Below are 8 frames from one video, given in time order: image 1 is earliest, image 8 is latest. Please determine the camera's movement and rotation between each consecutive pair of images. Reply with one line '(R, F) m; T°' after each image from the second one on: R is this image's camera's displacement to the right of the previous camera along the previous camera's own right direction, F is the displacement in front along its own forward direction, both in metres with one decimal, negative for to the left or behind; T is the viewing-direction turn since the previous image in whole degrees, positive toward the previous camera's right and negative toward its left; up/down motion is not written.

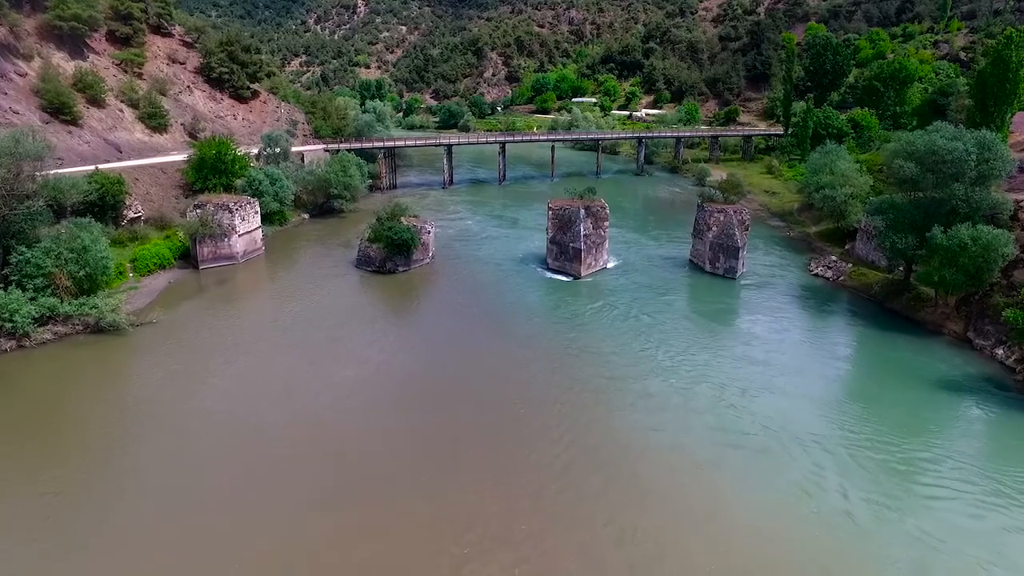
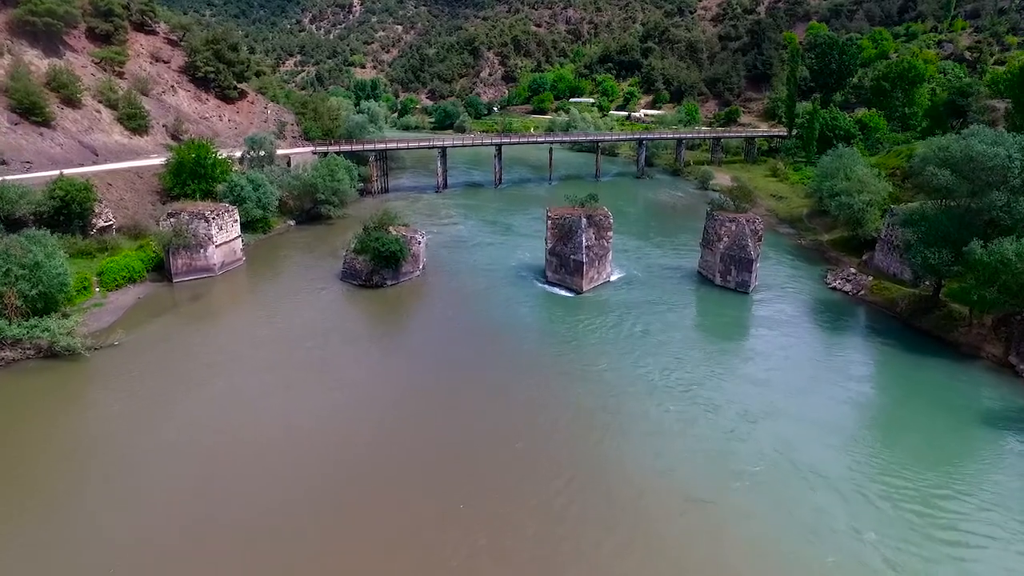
(0.0, +2.2) m; 0°
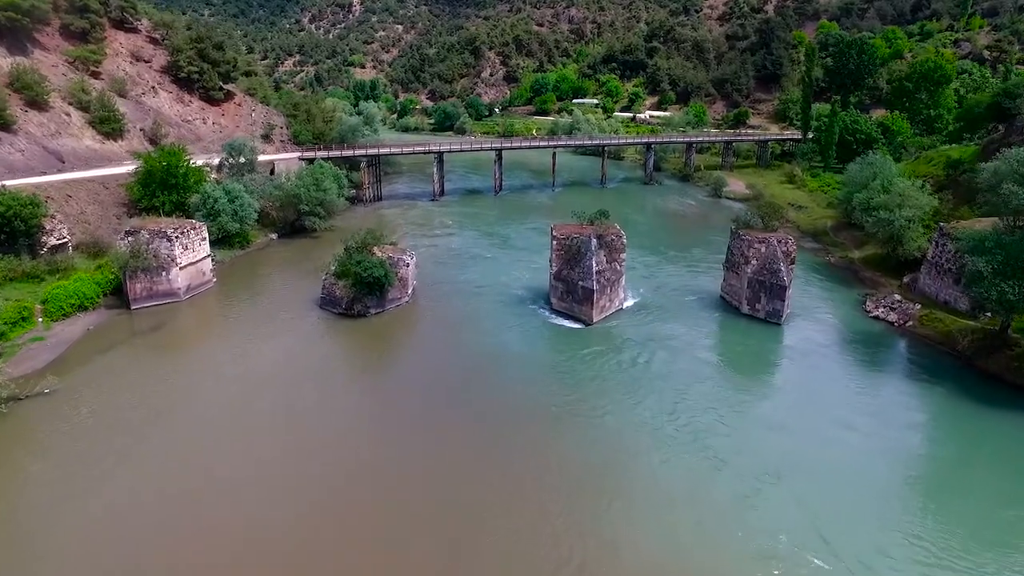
(+0.1, +3.5) m; 0°
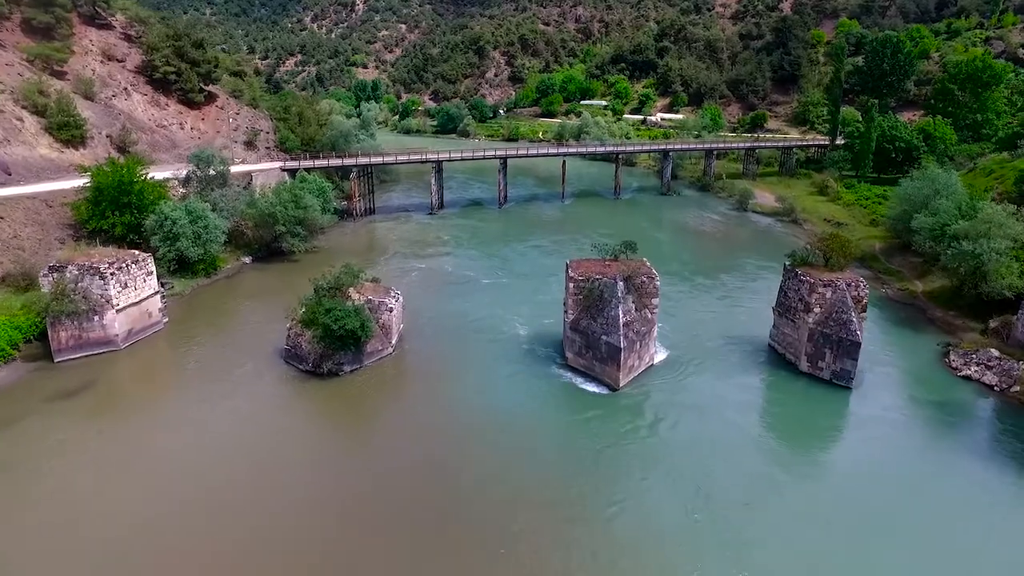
(-0.1, +5.1) m; 0°
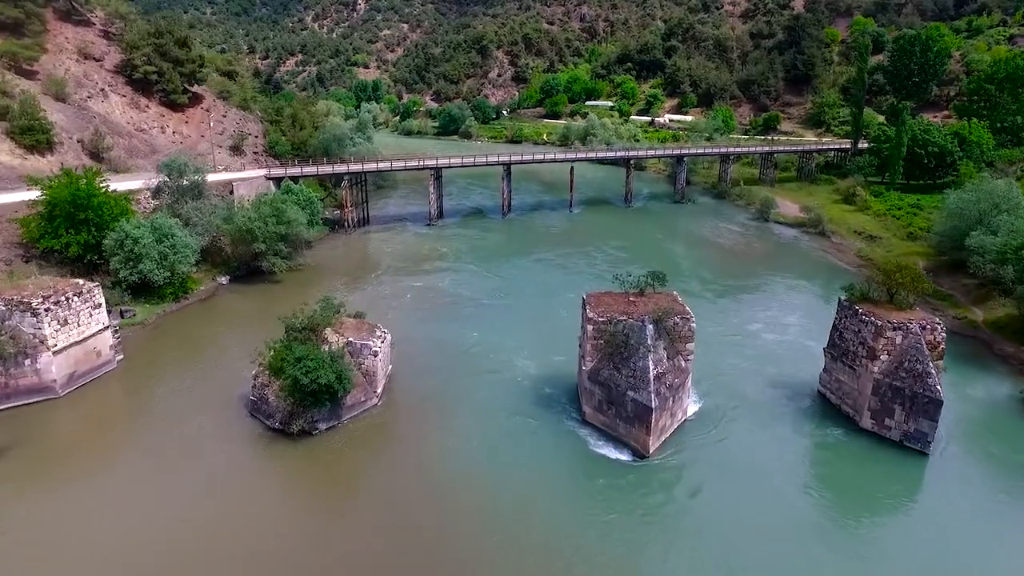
(-0.1, +3.6) m; 0°
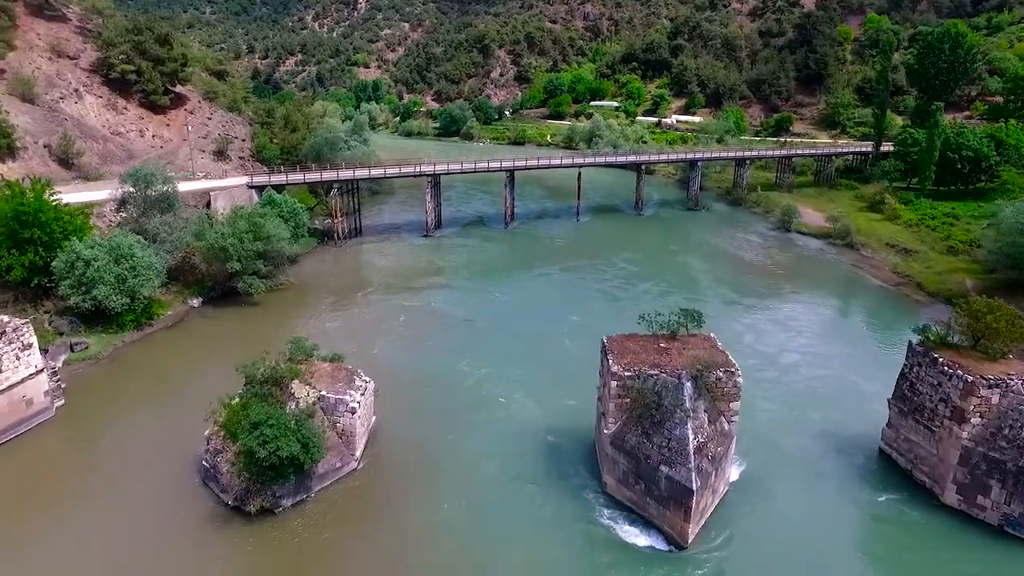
(-0.1, +3.4) m; 0°
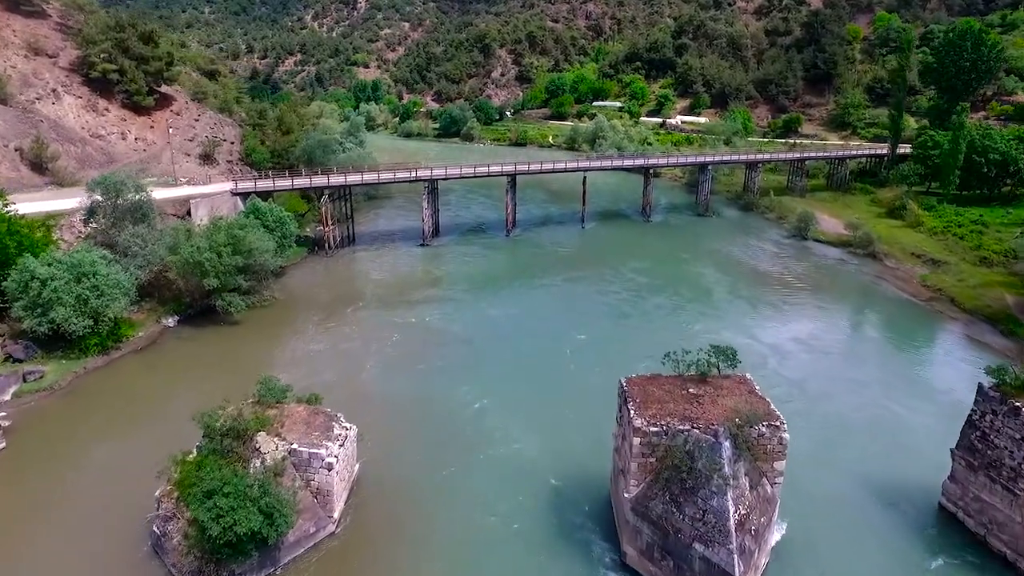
(-0.1, +2.4) m; 0°
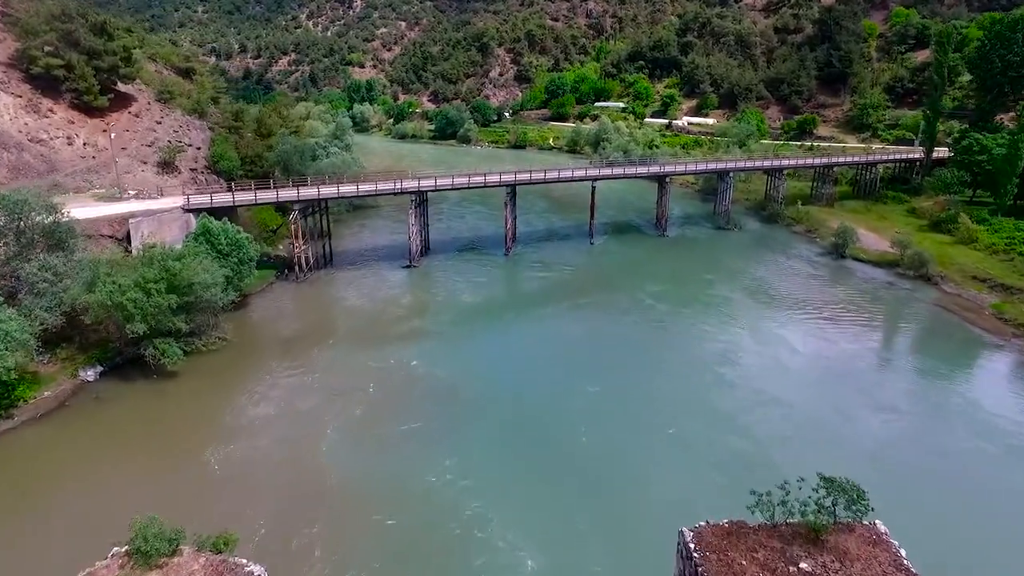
(-0.1, +5.2) m; 0°
